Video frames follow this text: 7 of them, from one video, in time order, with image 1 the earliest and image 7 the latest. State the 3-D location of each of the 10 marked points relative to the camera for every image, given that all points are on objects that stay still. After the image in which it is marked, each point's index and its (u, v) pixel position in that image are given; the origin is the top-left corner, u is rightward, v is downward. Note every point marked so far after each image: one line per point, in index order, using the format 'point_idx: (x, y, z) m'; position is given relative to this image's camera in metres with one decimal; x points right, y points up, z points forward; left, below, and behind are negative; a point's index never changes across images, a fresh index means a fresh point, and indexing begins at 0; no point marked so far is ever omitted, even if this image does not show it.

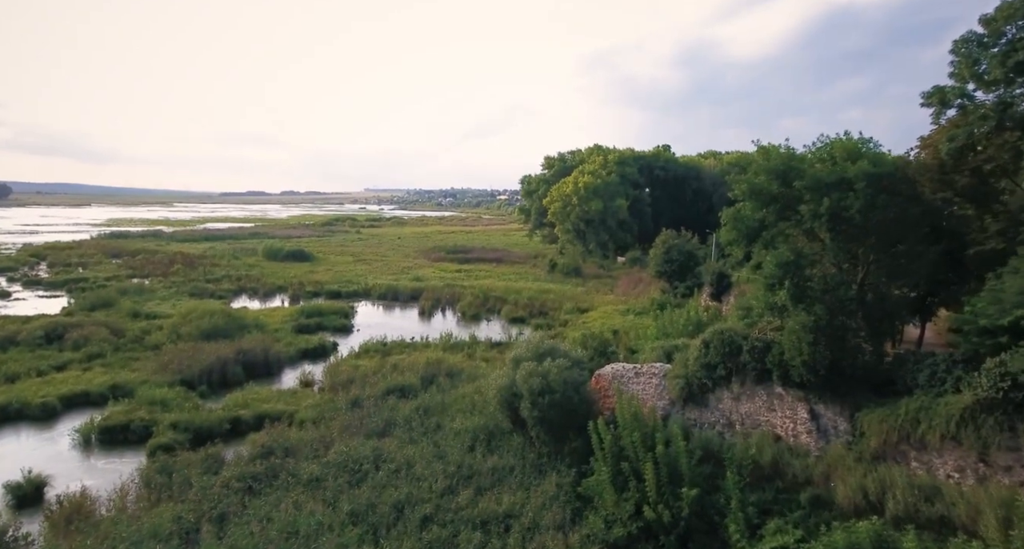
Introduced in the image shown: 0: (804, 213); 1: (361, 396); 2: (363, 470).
0: (+5.1, +1.1, +11.6) m
1: (-3.6, -2.8, +15.6) m
2: (-2.5, -3.3, +11.1) m
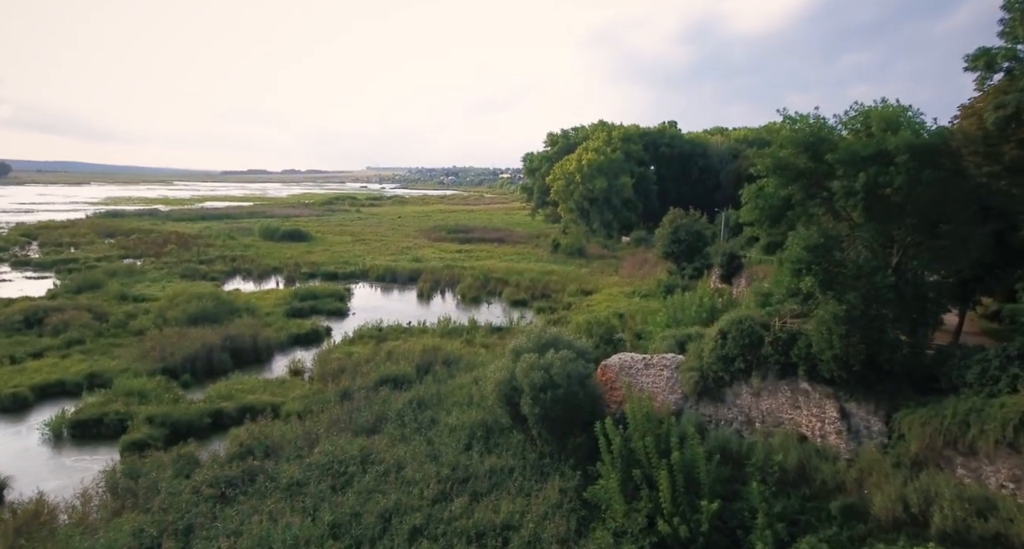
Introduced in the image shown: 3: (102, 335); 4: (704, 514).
0: (+5.1, +1.3, +10.5) m
1: (-3.6, -2.5, +14.7) m
2: (-2.5, -3.1, +10.2) m
3: (-11.9, -1.8, +19.1) m
4: (+2.4, -3.0, +8.2) m
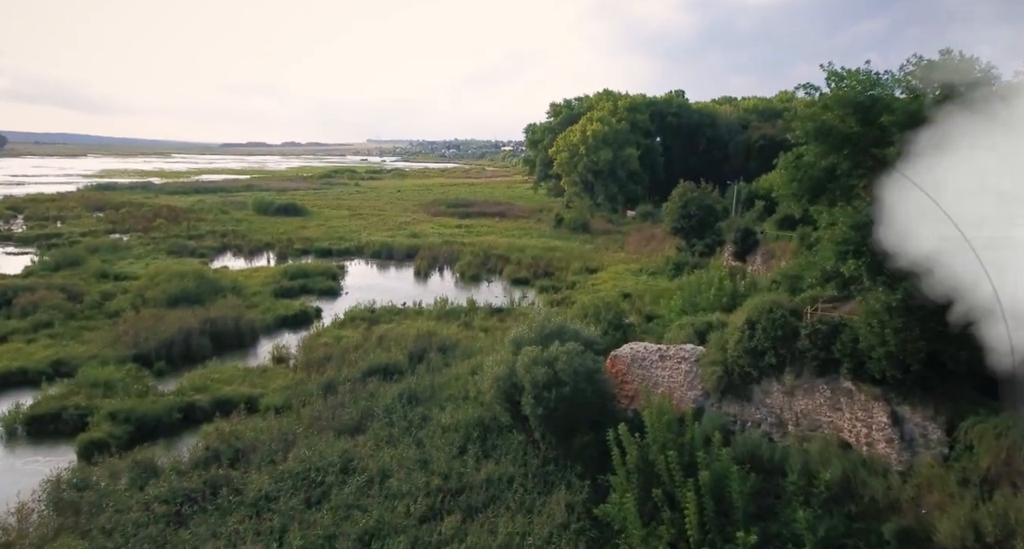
0: (+5.1, +1.6, +9.1) m
1: (-3.6, -2.1, +13.4) m
2: (-2.5, -2.8, +8.9) m
3: (-11.8, -1.2, +17.8) m
4: (+2.4, -2.8, +7.0) m
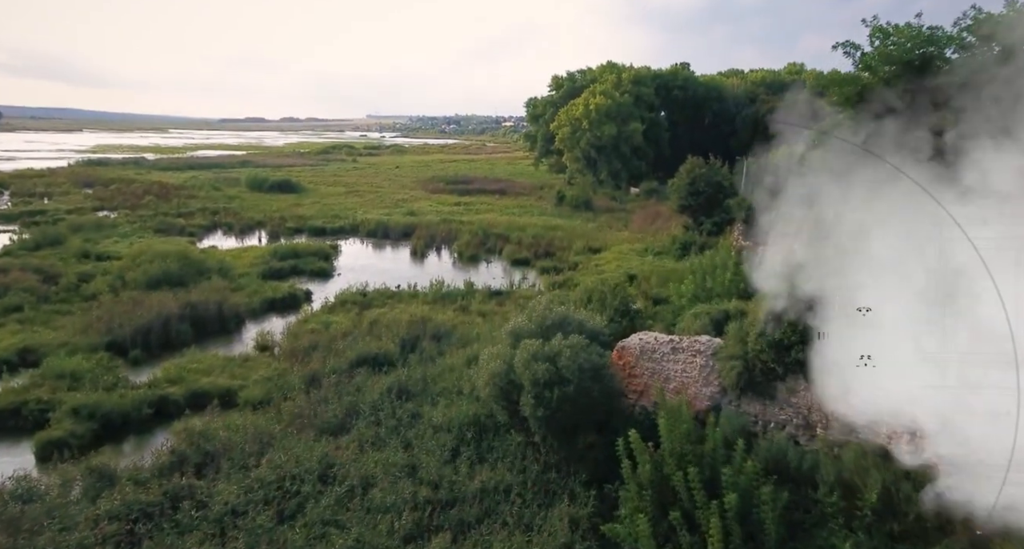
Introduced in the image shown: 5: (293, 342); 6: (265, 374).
0: (+5.1, +1.7, +8.0) m
1: (-3.6, -1.7, +12.5) m
2: (-2.5, -2.7, +8.0) m
3: (-11.9, -0.7, +16.8) m
4: (+2.3, -2.8, +6.0) m
5: (-4.7, -1.4, +14.2) m
6: (-4.8, -1.9, +12.7) m
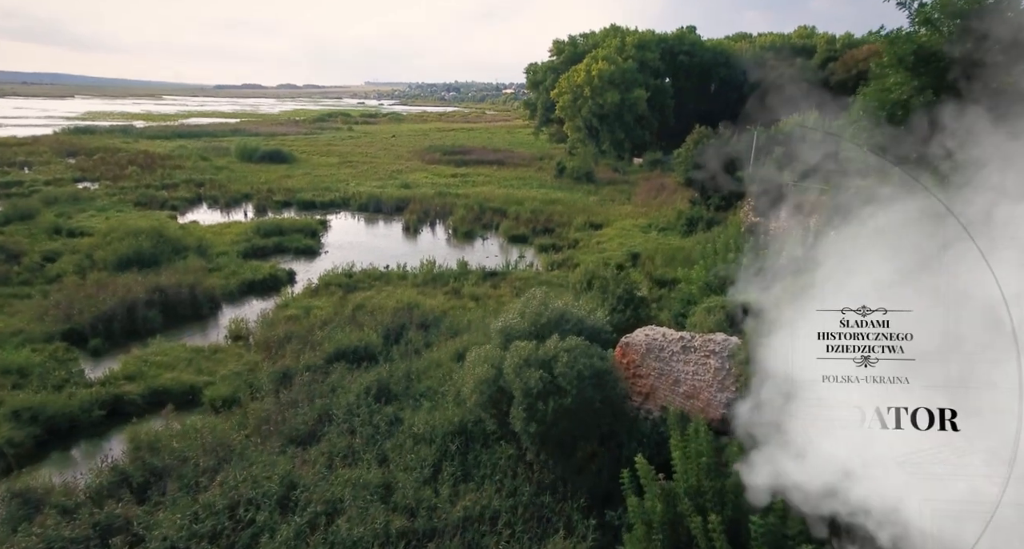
0: (+5.0, +1.7, +6.7) m
1: (-3.7, -1.5, +11.3) m
2: (-2.7, -2.6, +6.9) m
3: (-12.0, -0.2, +15.7) m
4: (+2.2, -2.8, +5.0) m
5: (-4.8, -1.1, +13.1) m
6: (-4.9, -1.6, +11.6) m
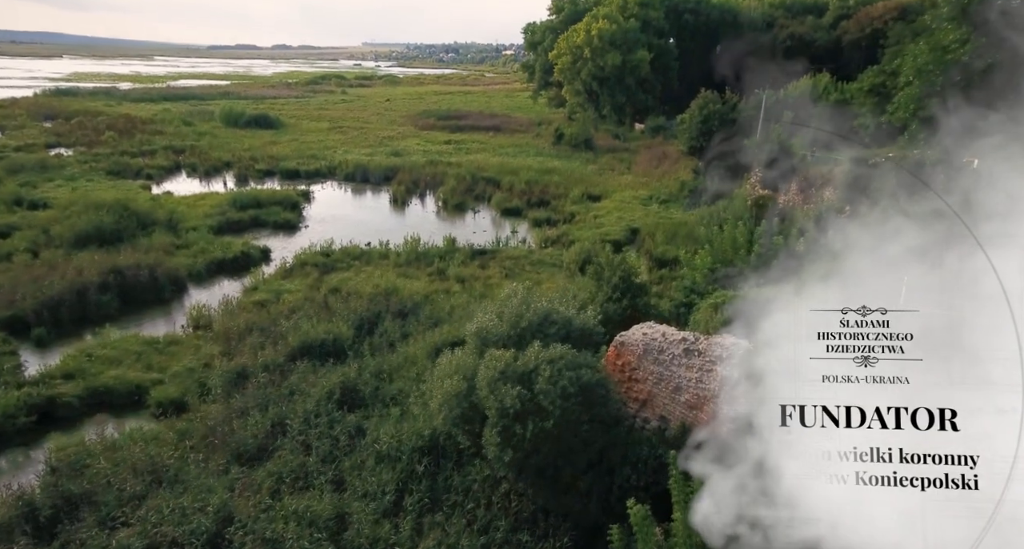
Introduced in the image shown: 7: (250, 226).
0: (+4.7, +1.6, +5.4) m
1: (-4.0, -1.3, +10.2) m
2: (-3.0, -2.7, +5.9) m
3: (-12.2, +0.2, +14.4) m
4: (+1.9, -3.0, +3.9) m
5: (-5.1, -0.8, +11.9) m
6: (-5.2, -1.4, +10.5) m
7: (-7.8, +1.5, +19.6) m
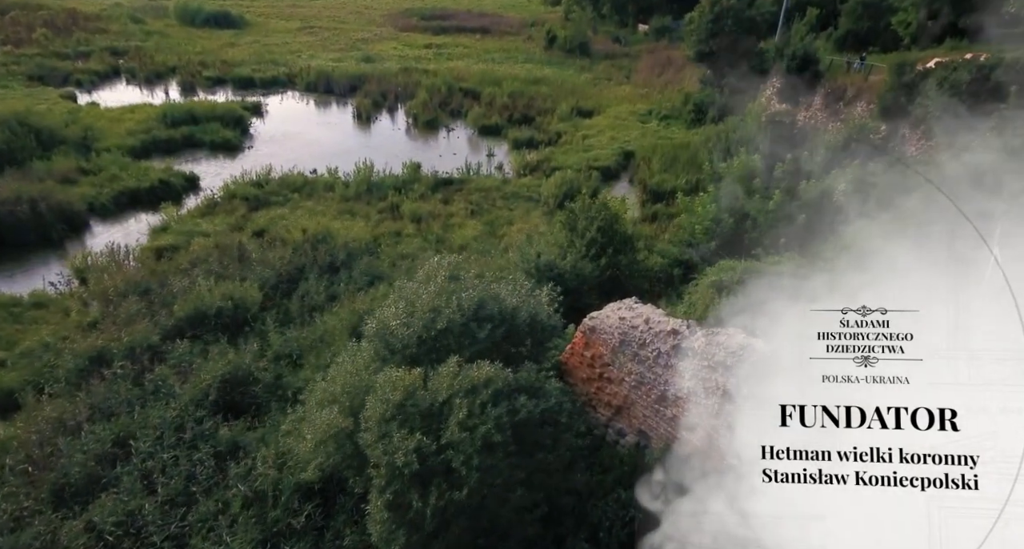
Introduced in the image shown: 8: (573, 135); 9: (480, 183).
0: (+4.1, +1.5, +2.8) m
1: (-4.7, -0.7, +7.9) m
2: (-3.7, -2.7, +3.8) m
3: (-12.9, +1.4, +11.9) m
4: (+1.2, -3.3, +1.9) m
5: (-5.8, 0.0, +9.6) m
6: (-5.8, -0.8, +8.2) m
7: (-8.4, +3.3, +16.9) m
8: (+1.6, +3.8, +18.1) m
9: (-0.7, +2.0, +14.5) m
